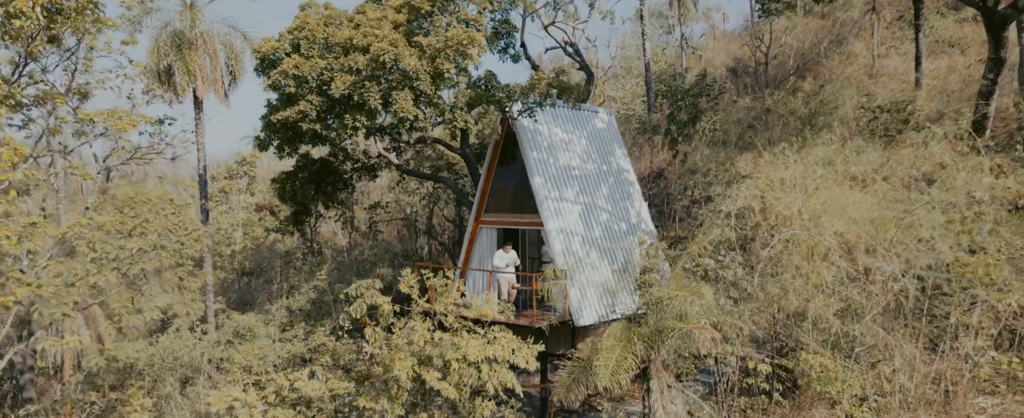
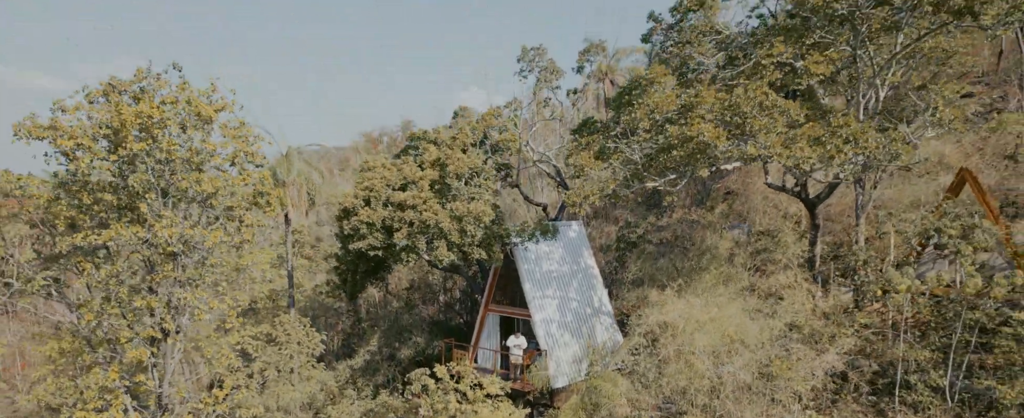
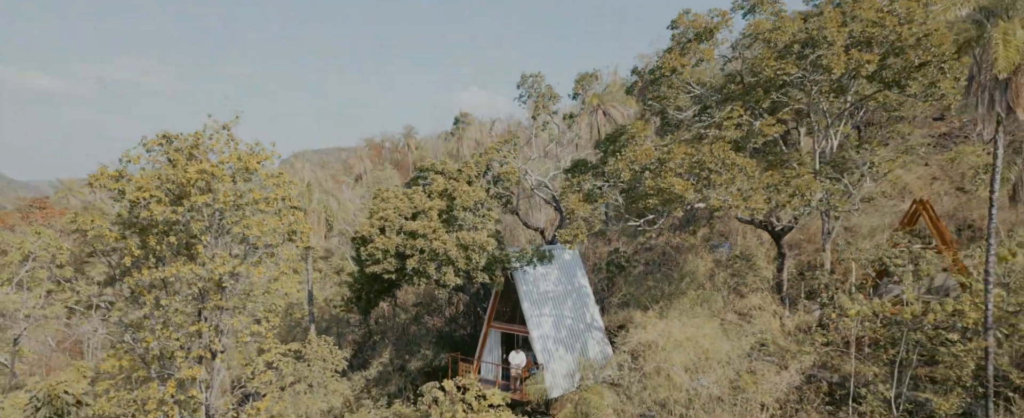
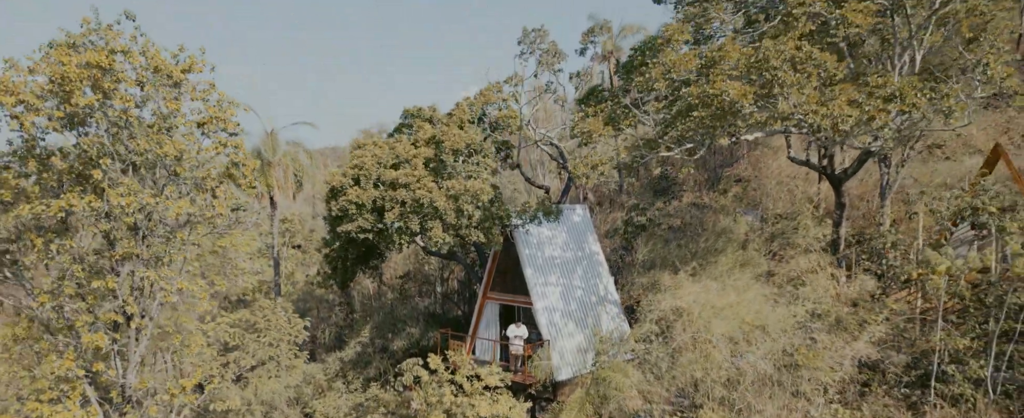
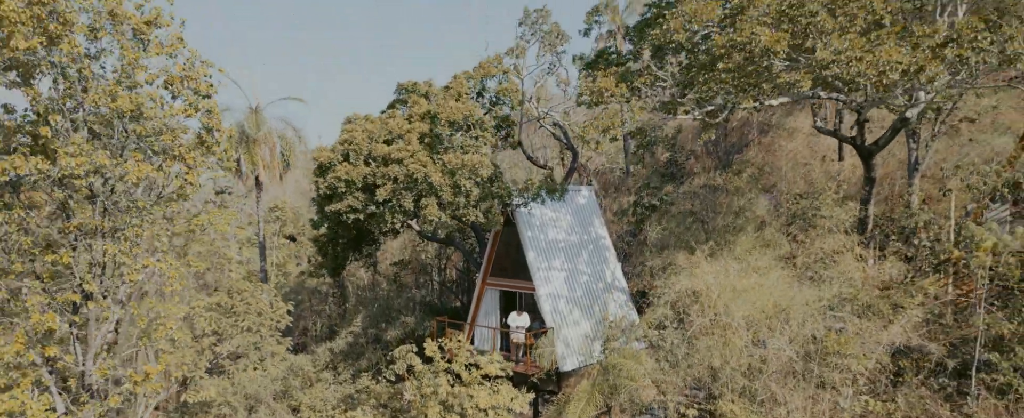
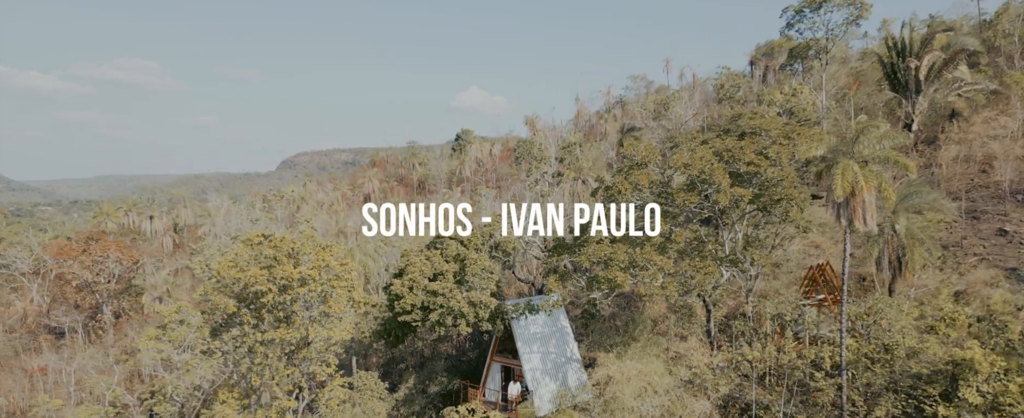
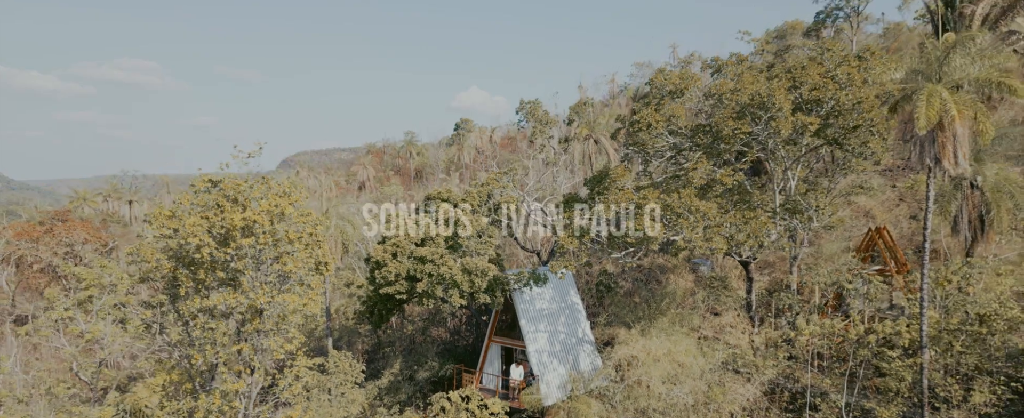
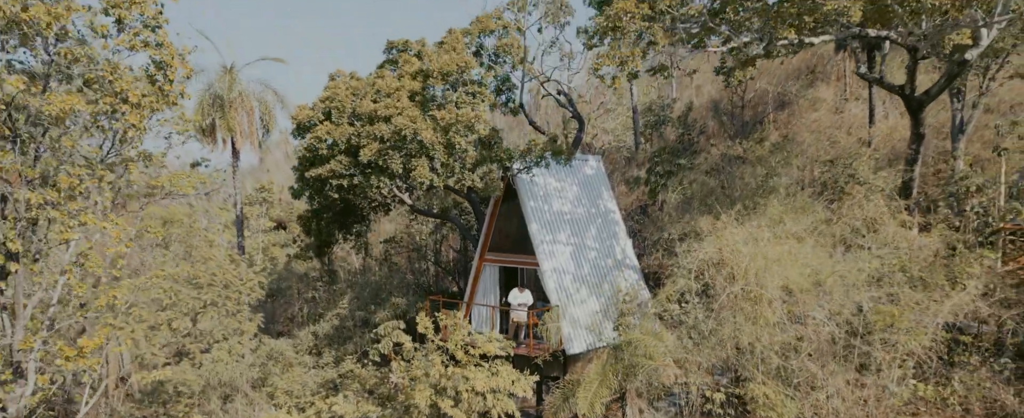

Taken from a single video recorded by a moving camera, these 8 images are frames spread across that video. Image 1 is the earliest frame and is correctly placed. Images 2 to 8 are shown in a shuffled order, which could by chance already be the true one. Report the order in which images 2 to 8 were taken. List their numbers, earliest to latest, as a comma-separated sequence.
8, 5, 4, 2, 3, 7, 6
